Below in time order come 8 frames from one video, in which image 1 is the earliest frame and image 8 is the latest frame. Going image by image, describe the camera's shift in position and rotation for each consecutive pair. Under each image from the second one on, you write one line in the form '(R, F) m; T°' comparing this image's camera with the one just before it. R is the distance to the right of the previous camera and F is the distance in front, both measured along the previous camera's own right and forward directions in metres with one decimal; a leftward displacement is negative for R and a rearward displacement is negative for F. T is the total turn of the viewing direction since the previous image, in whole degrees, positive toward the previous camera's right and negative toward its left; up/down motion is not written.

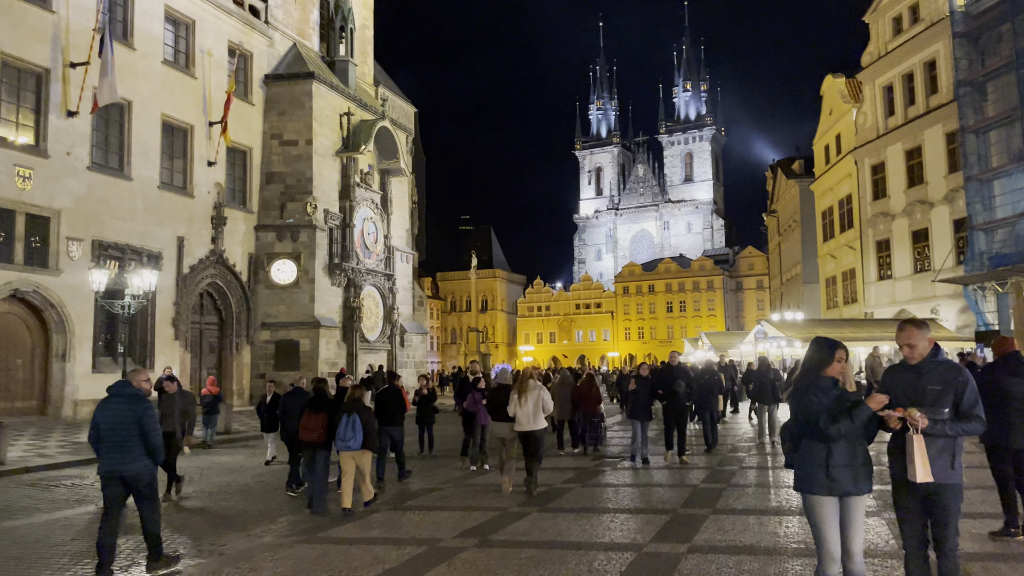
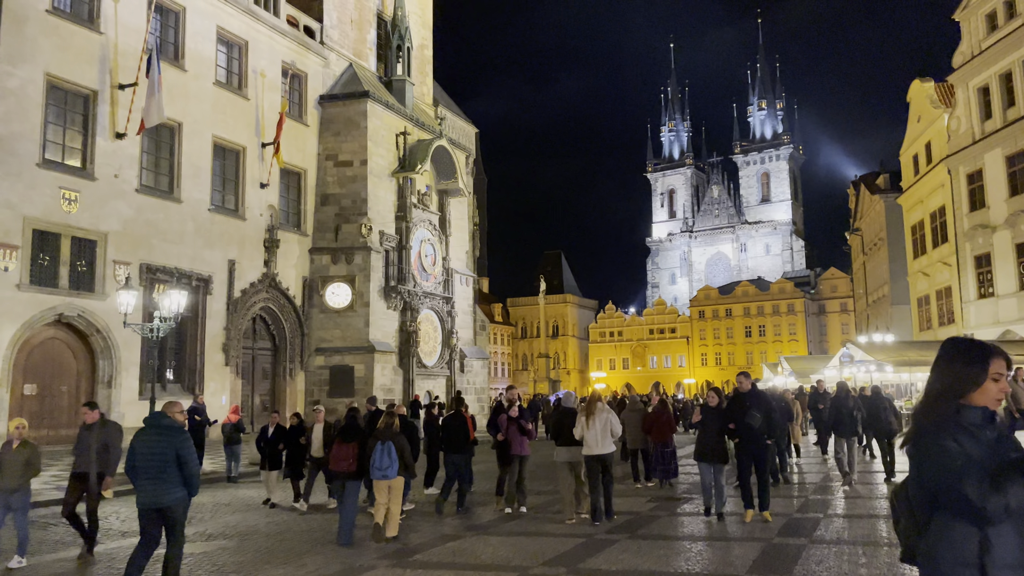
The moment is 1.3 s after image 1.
(+0.4, +1.4) m; -5°
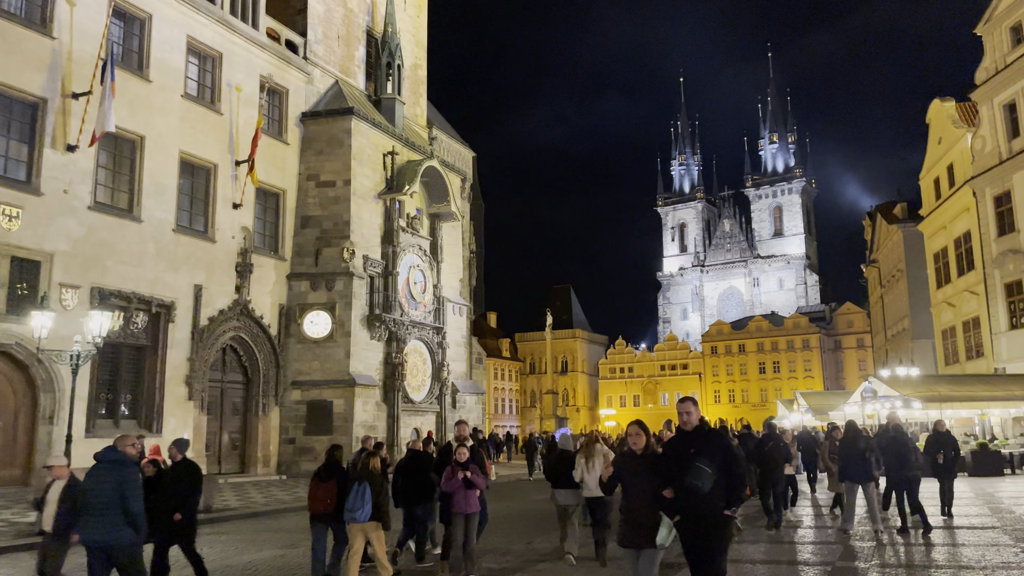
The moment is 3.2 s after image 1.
(+0.6, +1.9) m; -1°
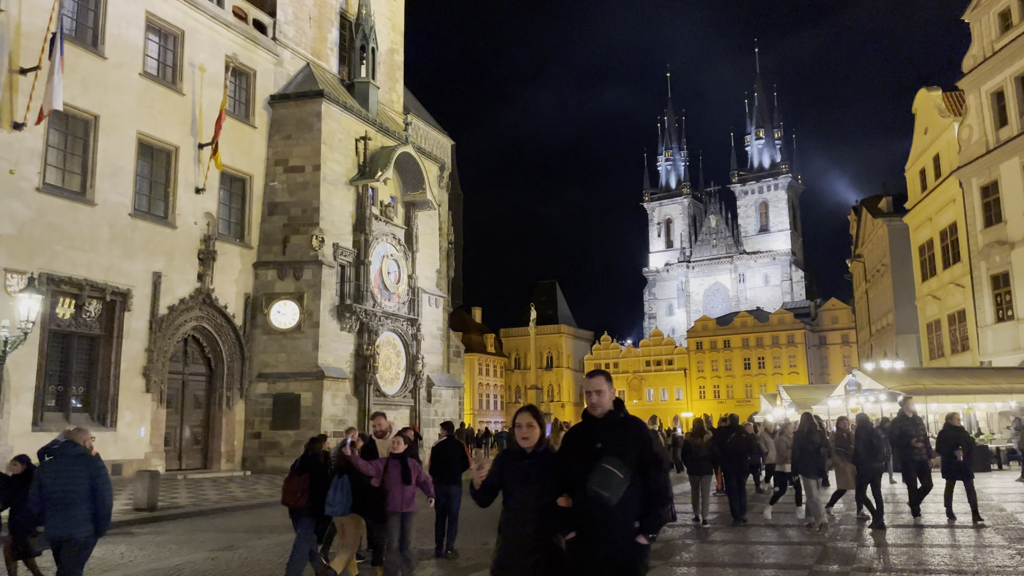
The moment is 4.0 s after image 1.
(+0.4, +0.8) m; +1°
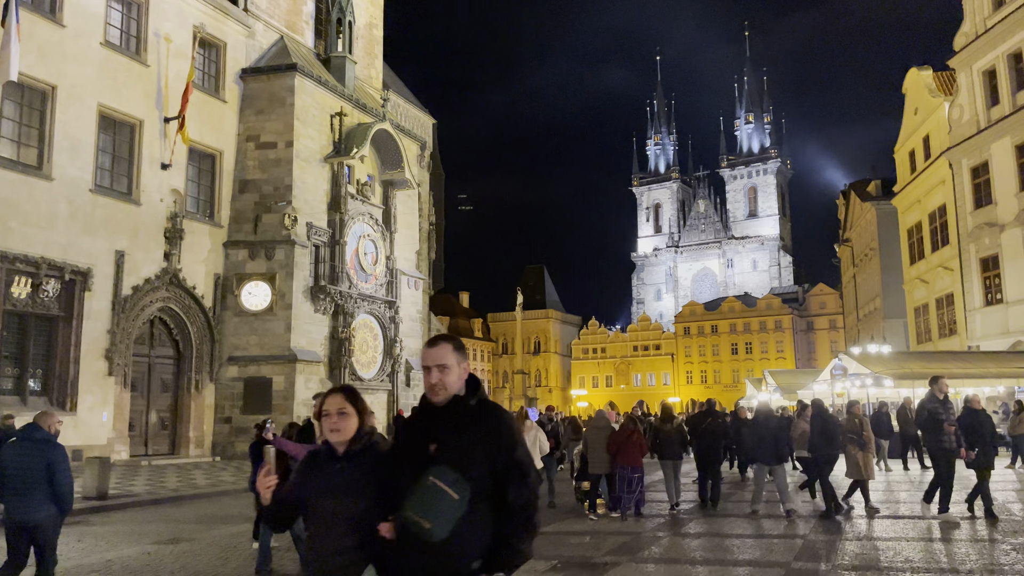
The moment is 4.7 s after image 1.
(+0.3, +0.7) m; +1°
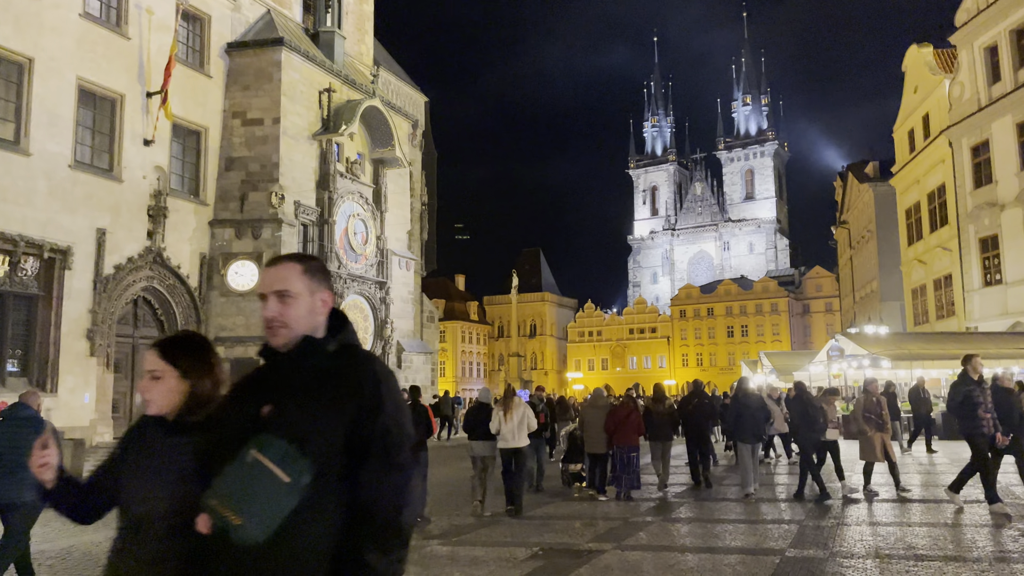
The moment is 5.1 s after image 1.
(+0.1, +0.4) m; 0°
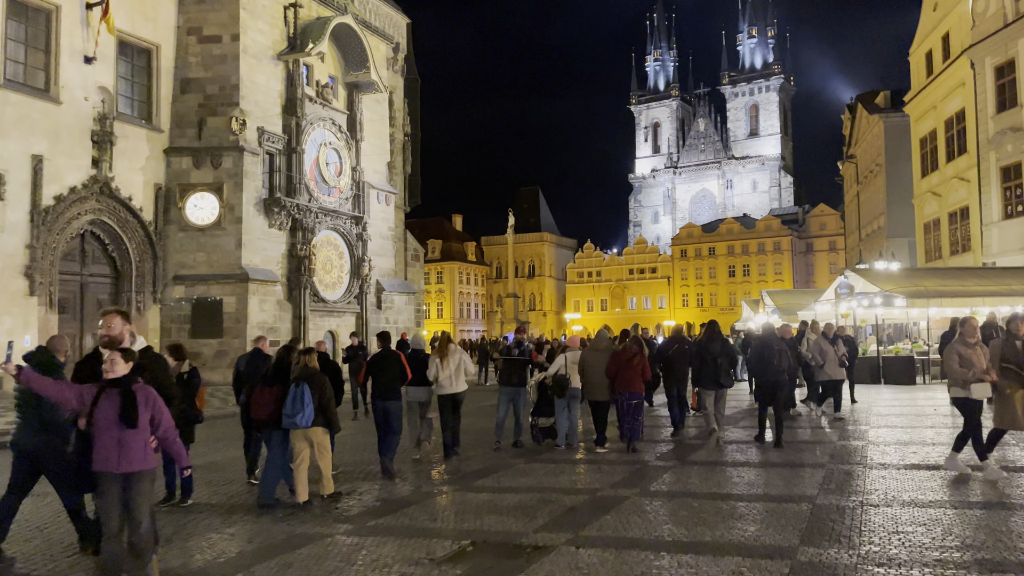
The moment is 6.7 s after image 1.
(+0.5, +1.7) m; 0°
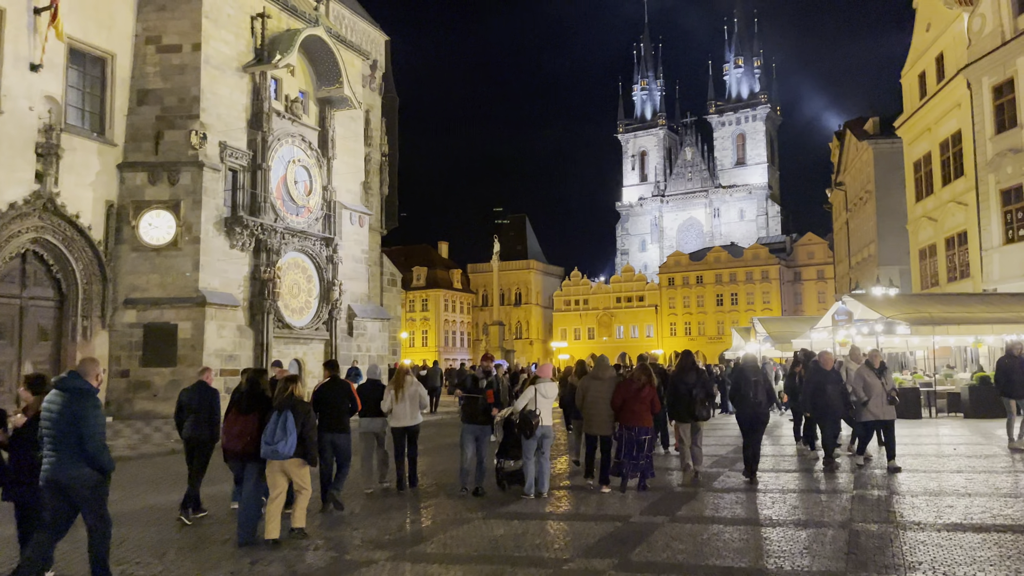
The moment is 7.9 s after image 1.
(+0.3, +1.3) m; +1°
